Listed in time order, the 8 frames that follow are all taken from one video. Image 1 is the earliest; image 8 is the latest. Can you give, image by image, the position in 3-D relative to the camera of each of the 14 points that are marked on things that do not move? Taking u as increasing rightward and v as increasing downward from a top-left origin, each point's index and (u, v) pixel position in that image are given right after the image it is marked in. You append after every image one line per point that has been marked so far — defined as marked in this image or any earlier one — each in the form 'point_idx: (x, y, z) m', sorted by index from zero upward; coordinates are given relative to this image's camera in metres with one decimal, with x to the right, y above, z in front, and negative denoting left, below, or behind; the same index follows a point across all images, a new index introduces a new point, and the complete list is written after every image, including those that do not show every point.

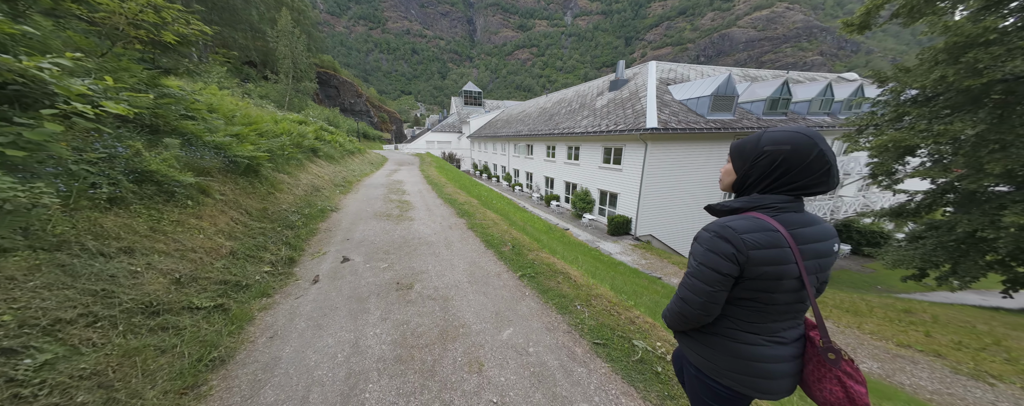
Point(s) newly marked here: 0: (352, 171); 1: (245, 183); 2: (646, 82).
0: (-7.8, +1.5, +12.7) m
1: (-5.0, +0.4, +4.9) m
2: (+9.2, +8.5, +18.5) m
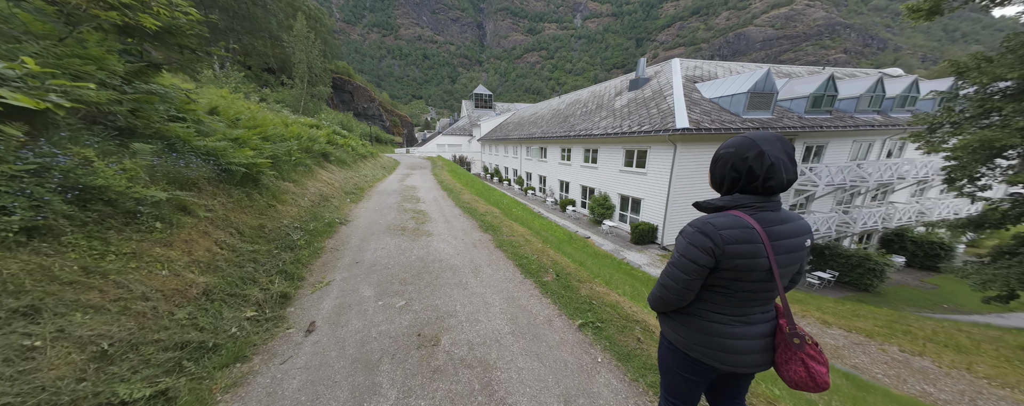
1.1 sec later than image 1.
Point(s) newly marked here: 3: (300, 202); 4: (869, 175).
0: (-6.9, +1.2, +12.2) m
1: (-4.4, +0.1, +4.2) m
2: (+10.3, +8.1, +17.4) m
3: (-4.5, 0.0, +5.6) m
4: (+18.4, +1.4, +13.6) m
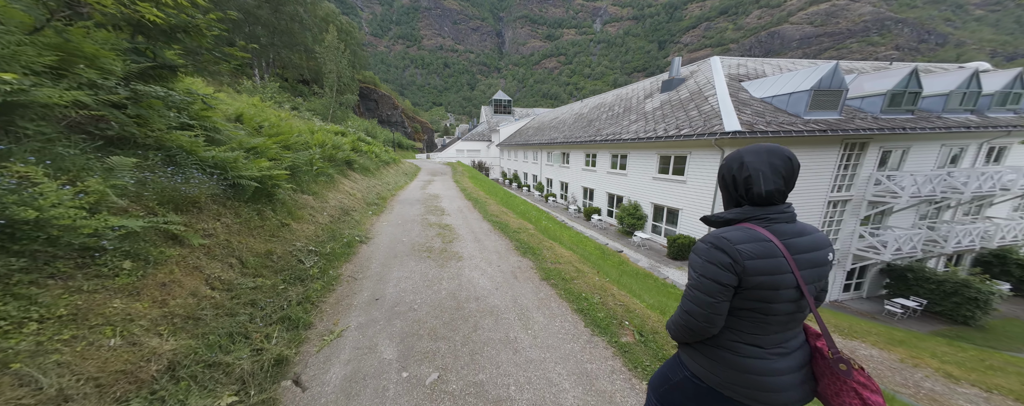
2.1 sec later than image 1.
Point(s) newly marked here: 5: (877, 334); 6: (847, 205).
0: (-5.6, +0.8, +11.8) m
1: (-3.7, -0.2, +3.7) m
2: (+12.0, +7.5, +15.9) m
3: (-3.7, -0.3, +5.0) m
4: (+19.7, +0.8, +11.5) m
5: (+10.5, -3.8, +7.6) m
6: (+16.2, -0.1, +12.7) m
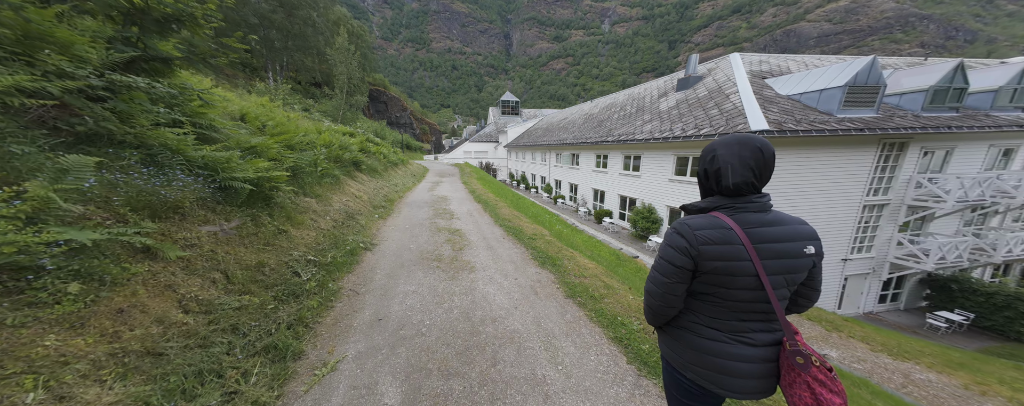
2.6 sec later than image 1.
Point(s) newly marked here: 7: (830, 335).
0: (-5.2, +0.7, +11.5) m
1: (-3.4, -0.2, +3.3) m
2: (+12.6, +7.3, +15.2) m
3: (-3.4, -0.4, +4.7) m
4: (+20.2, +0.5, +10.5) m
5: (+10.8, -3.9, +6.8) m
6: (+16.7, -0.3, +11.8) m
7: (+9.2, -3.8, +7.6) m
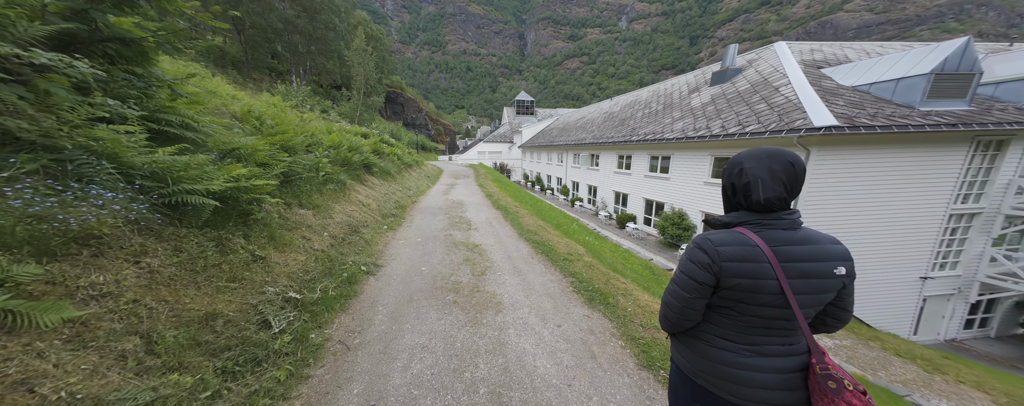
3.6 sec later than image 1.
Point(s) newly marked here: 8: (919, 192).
0: (-4.3, +0.5, +10.7) m
1: (-3.0, -0.4, +2.5) m
2: (+13.7, +6.9, +13.6) m
3: (-2.9, -0.6, +3.9) m
4: (+21.0, +0.2, +8.5) m
5: (+11.4, -4.2, +5.3) m
6: (+17.5, -0.7, +10.0) m
7: (+9.8, -4.1, +6.2) m
8: (+14.9, +0.4, +9.6) m
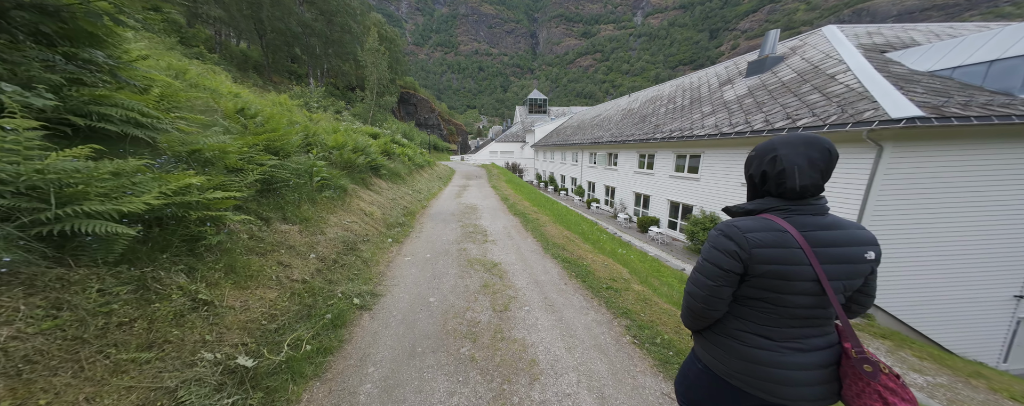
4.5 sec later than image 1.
0: (-3.6, +0.4, +10.0) m
1: (-2.7, -0.6, +1.7) m
2: (+14.5, +6.8, +12.0) m
3: (-2.5, -0.8, +3.1) m
4: (+21.6, 0.0, +6.6) m
5: (+11.8, -4.4, +3.8) m
6: (+18.2, -0.8, +8.2) m
7: (+10.3, -4.3, +4.8) m
8: (+15.5, +0.2, +8.0) m
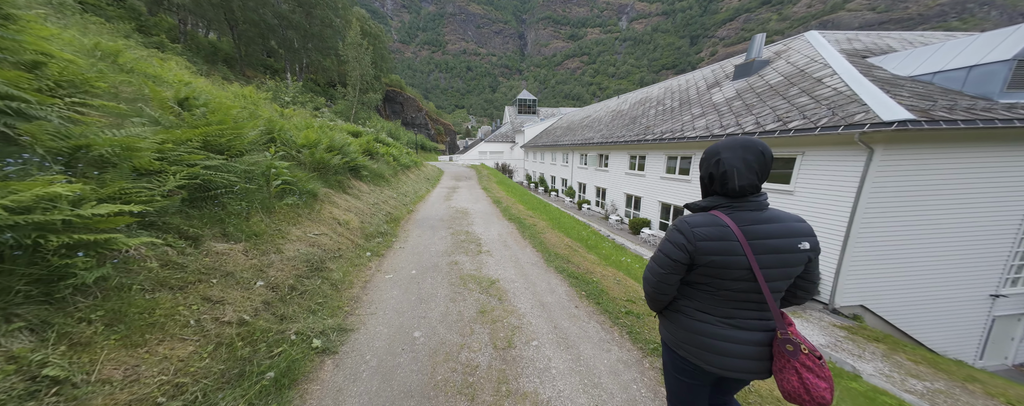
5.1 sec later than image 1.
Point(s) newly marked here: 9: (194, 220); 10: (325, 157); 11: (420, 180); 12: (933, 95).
0: (-3.8, +0.2, +9.2) m
1: (-2.6, -0.7, +1.0) m
2: (+14.1, +6.7, +12.0) m
3: (-2.5, -0.9, +2.3) m
4: (+21.4, -0.1, +6.9) m
5: (+11.9, -4.5, +3.7) m
6: (+18.0, -0.9, +8.4) m
7: (+10.3, -4.4, +4.6) m
8: (+15.3, +0.1, +8.0) m
9: (-3.3, -0.1, +2.8) m
10: (-4.3, +1.1, +6.0) m
11: (-4.9, +1.2, +14.2) m
12: (+13.6, +3.4, +8.3) m
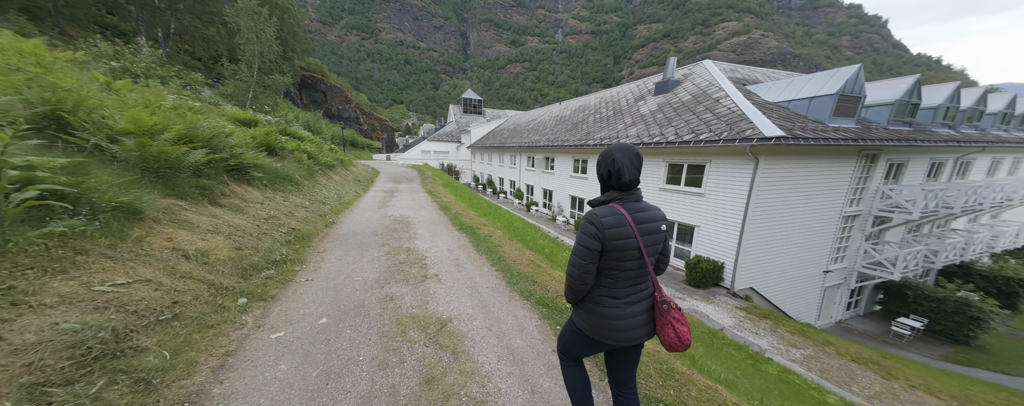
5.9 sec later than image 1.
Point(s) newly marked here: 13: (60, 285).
0: (-5.4, 0.0, +7.4) m
1: (-2.4, -0.9, -0.4) m
2: (+11.5, +6.6, +13.8) m
3: (-2.6, -1.1, +0.9) m
4: (+19.9, 0.0, +10.3) m
5: (+11.2, -4.5, +5.2) m
6: (+16.2, -0.9, +11.0) m
7: (+9.5, -4.4, +5.7) m
8: (+13.7, +0.1, +10.1) m
9: (-3.5, -0.3, +1.2) m
10: (-5.2, +0.8, +4.1) m
11: (-7.5, +0.9, +12.0) m
12: (+11.9, +3.4, +10.1) m
13: (-3.5, -0.6, +2.3) m
